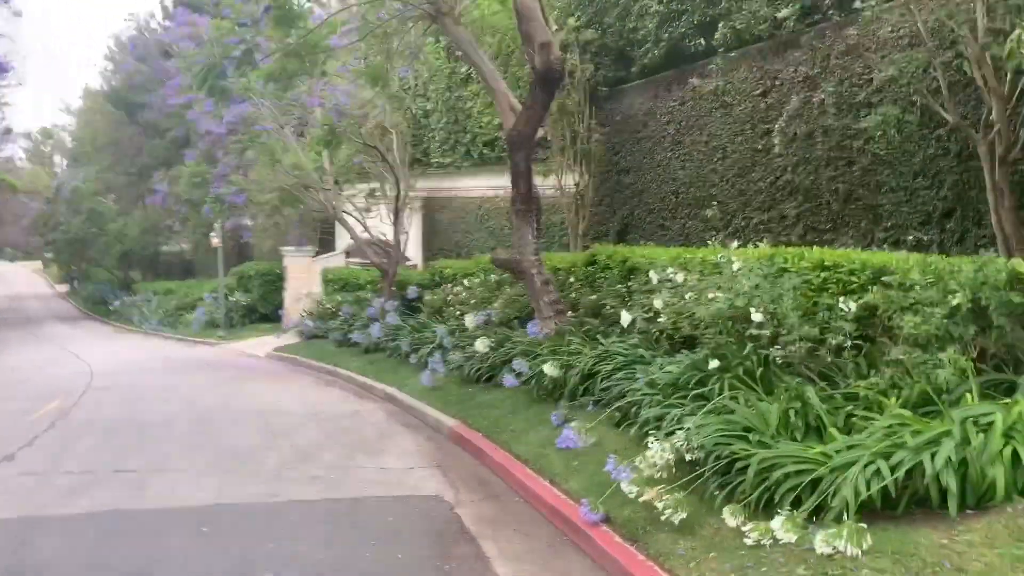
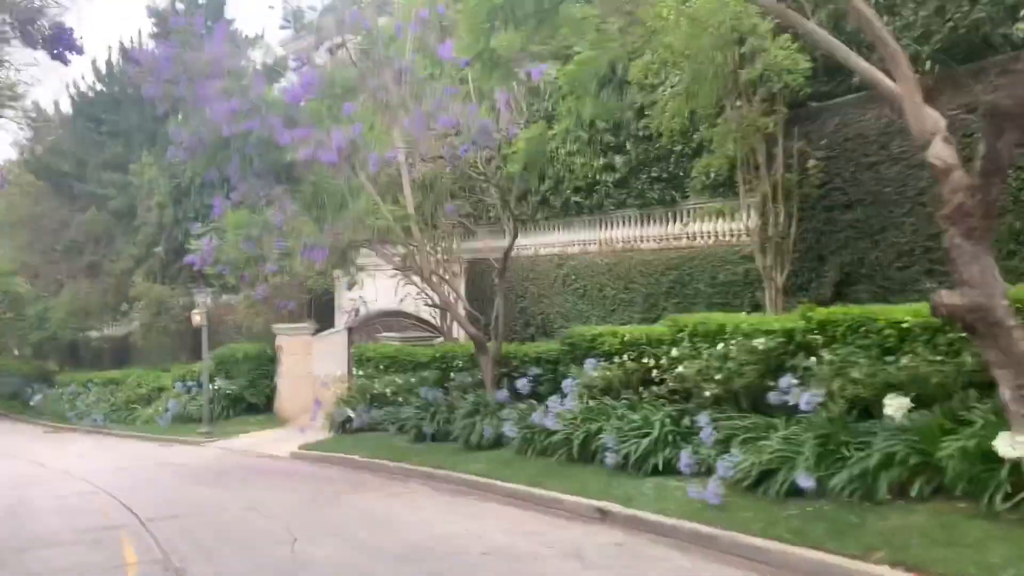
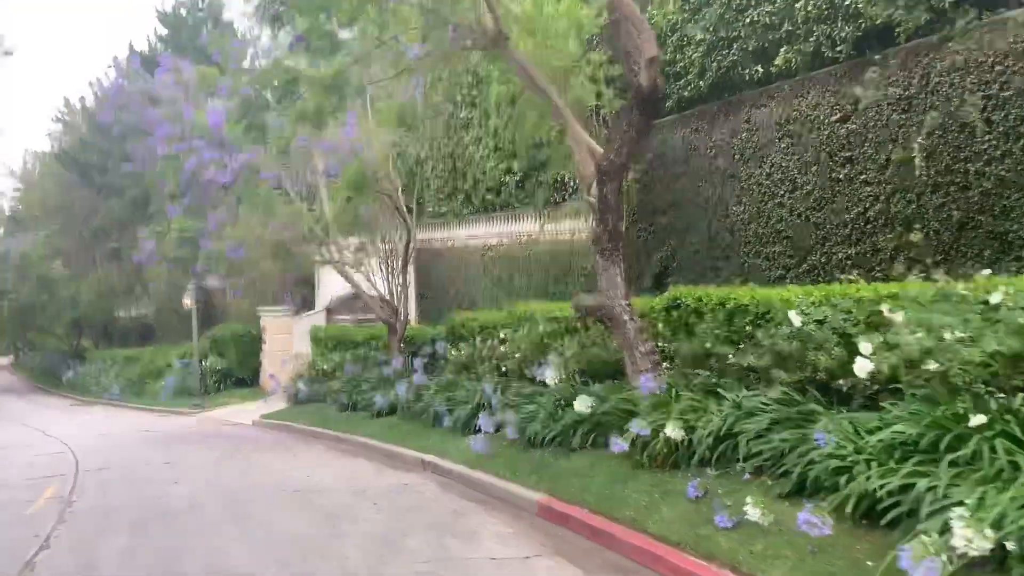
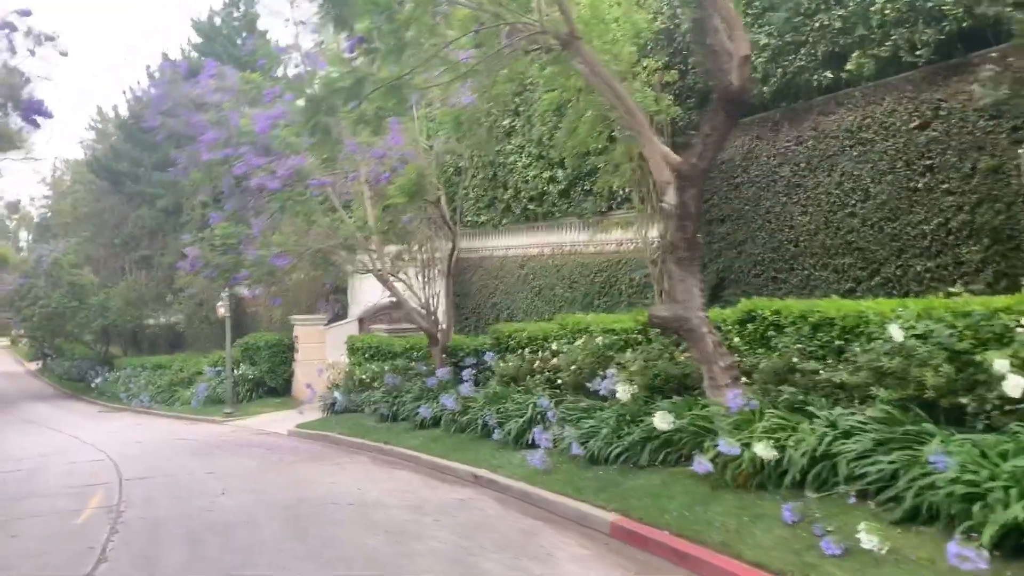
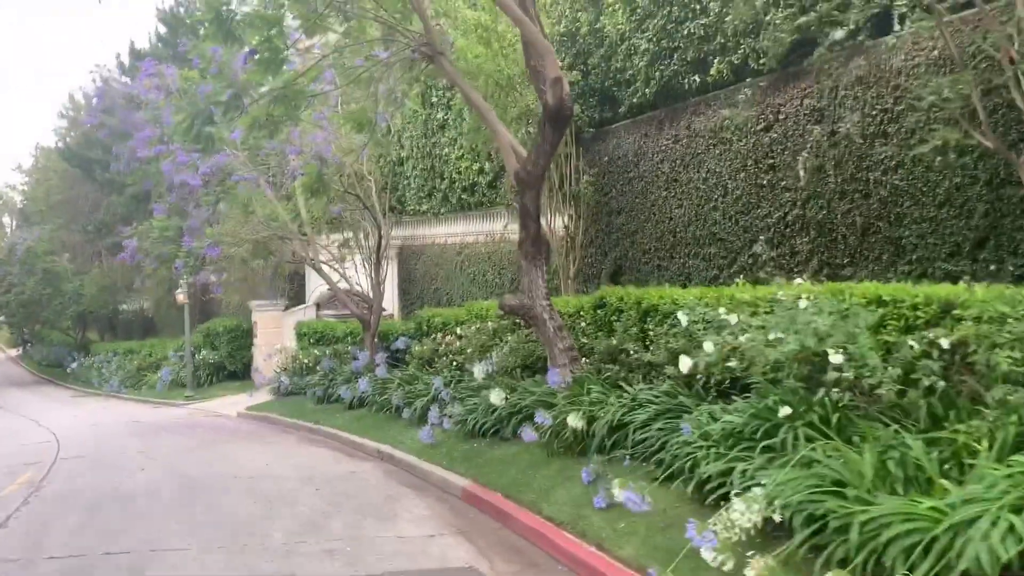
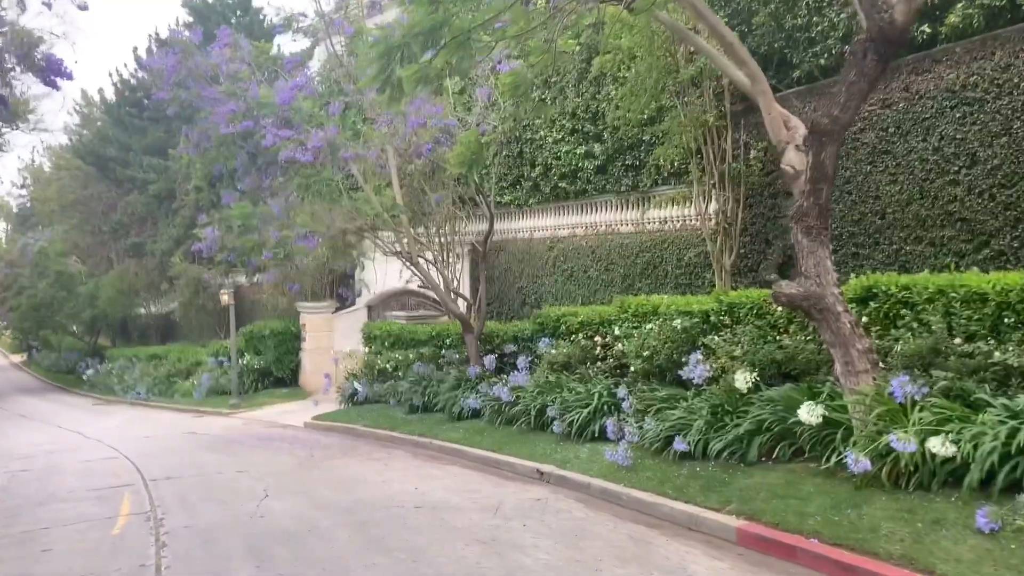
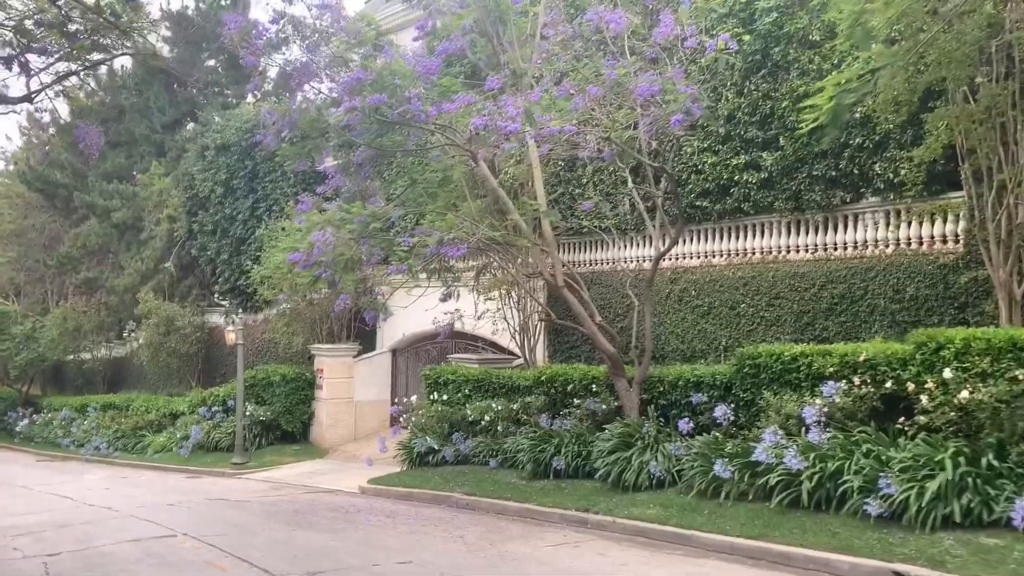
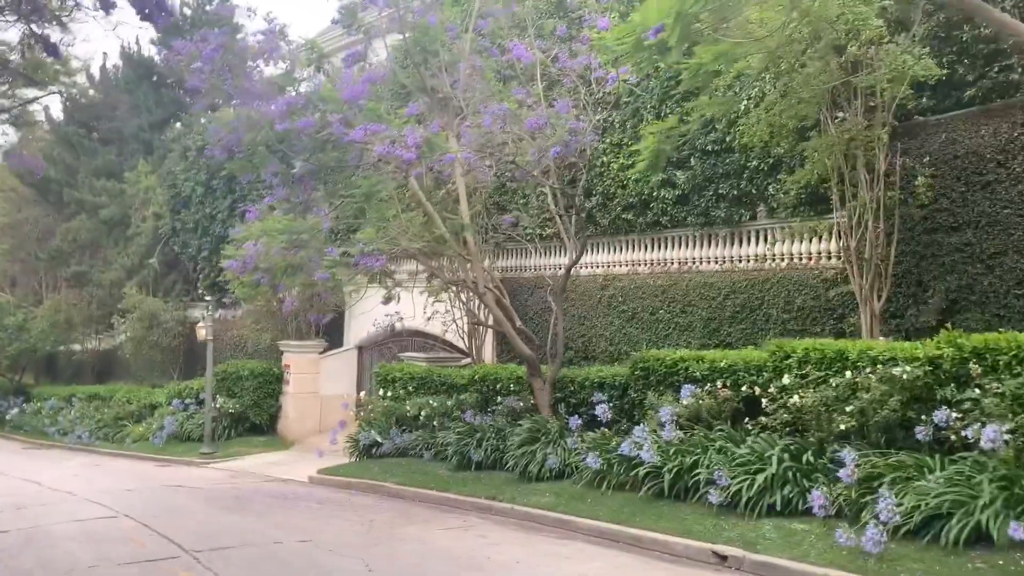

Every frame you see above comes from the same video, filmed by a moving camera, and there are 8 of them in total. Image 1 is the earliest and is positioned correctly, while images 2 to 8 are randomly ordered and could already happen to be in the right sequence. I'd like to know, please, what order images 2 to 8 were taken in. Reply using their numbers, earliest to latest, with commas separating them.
5, 3, 4, 6, 2, 8, 7
